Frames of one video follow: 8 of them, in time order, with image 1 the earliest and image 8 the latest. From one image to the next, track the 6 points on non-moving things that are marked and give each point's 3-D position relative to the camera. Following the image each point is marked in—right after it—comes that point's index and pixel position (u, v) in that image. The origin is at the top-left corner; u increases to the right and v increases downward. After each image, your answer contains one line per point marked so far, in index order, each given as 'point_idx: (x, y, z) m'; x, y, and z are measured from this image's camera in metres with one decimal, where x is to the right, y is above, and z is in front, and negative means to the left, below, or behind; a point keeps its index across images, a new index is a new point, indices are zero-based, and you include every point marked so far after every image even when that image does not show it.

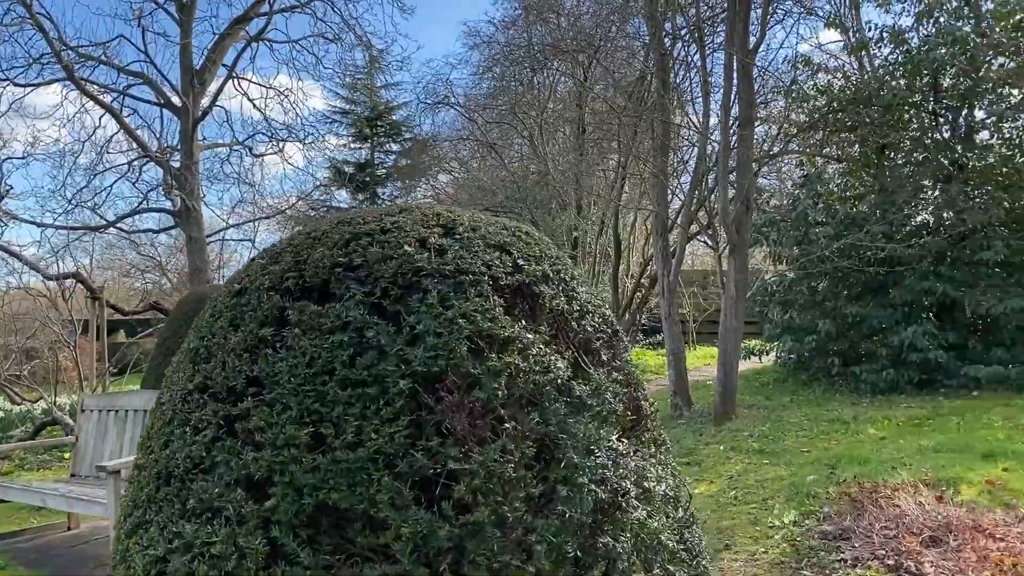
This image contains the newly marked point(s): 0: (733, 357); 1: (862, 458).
0: (+2.0, -0.6, +7.8) m
1: (+2.3, -1.1, +5.8) m
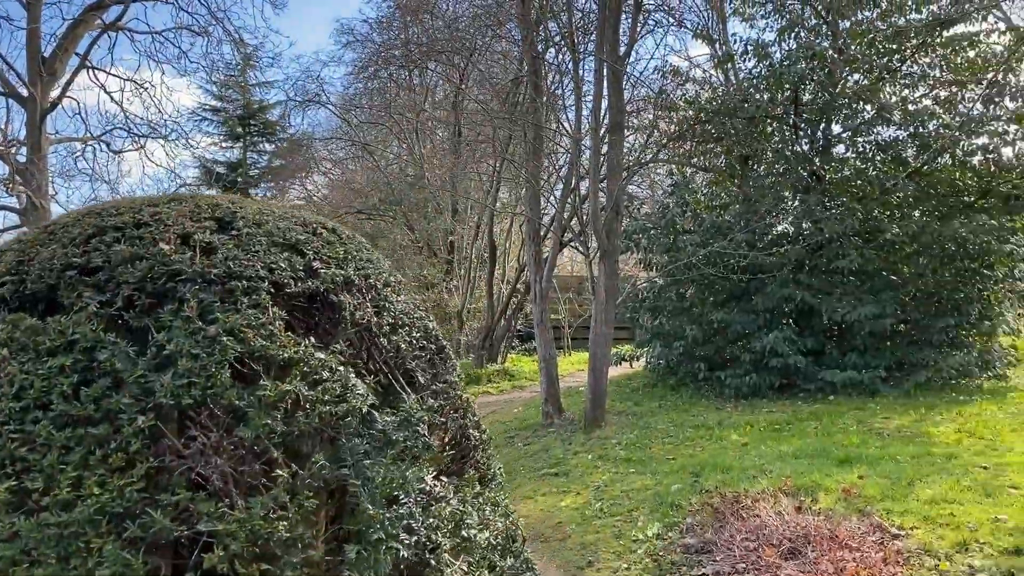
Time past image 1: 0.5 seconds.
0: (+0.8, -0.7, +7.8) m
1: (+1.4, -1.2, +5.8) m
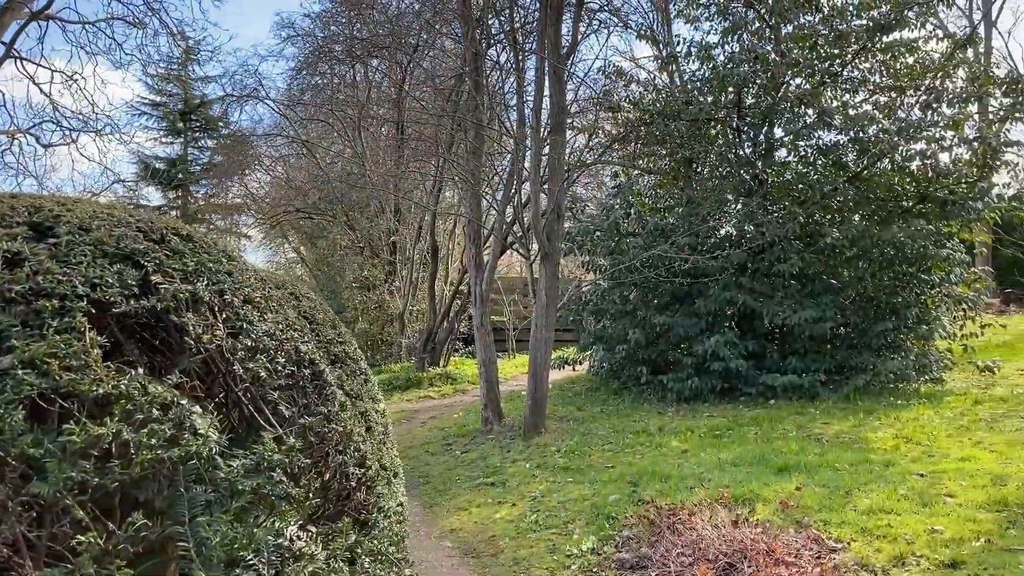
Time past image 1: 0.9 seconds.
0: (+0.3, -0.7, +7.6) m
1: (+1.0, -1.2, +5.6) m
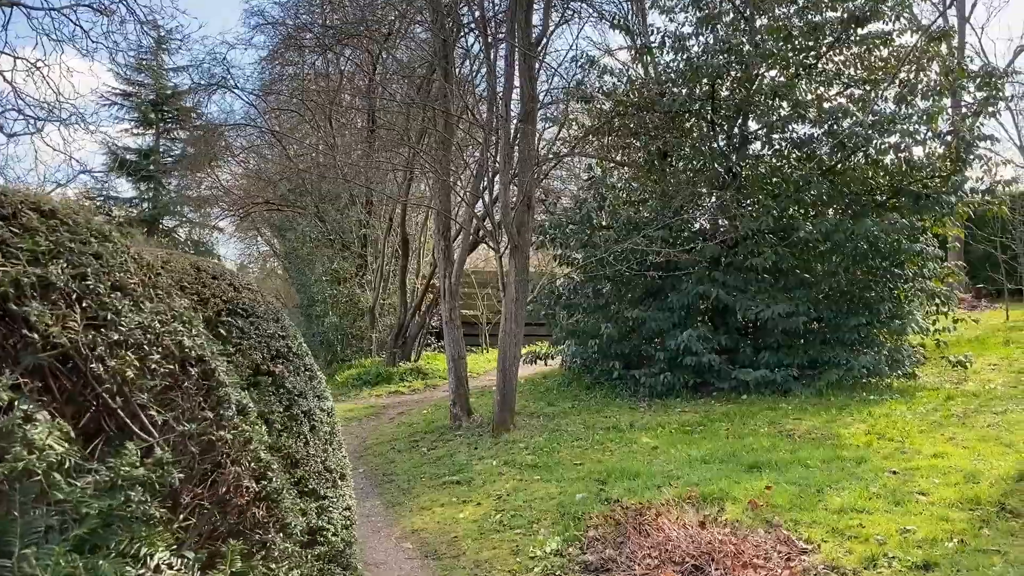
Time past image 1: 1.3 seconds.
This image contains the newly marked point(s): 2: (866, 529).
0: (0.0, -0.7, +7.5) m
1: (+0.8, -1.2, +5.5) m
2: (+1.7, -1.1, +4.1) m
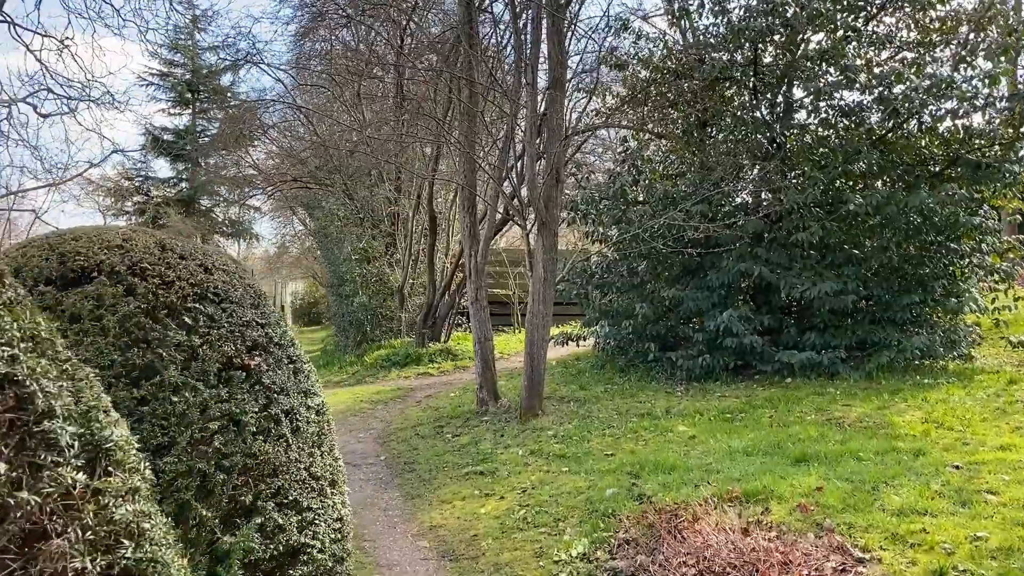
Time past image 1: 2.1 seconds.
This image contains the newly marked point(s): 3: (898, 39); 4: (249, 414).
0: (+0.2, -0.5, +7.1) m
1: (+0.9, -1.0, +5.1) m
2: (+1.7, -1.0, +3.7) m
3: (+3.9, +2.6, +8.9) m
4: (-0.7, -0.3, +2.3) m
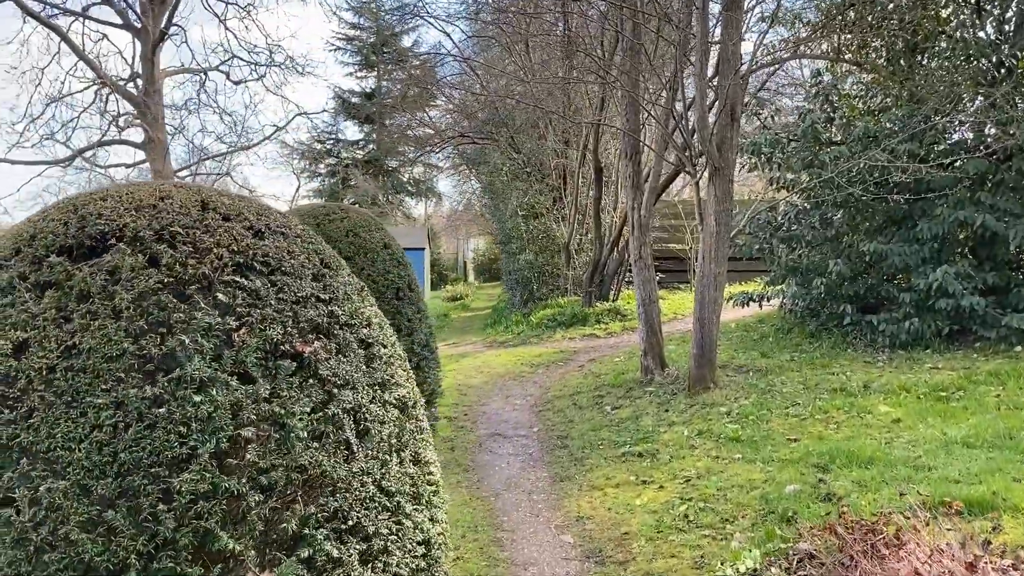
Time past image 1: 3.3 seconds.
0: (+1.4, -0.2, +6.3) m
1: (+1.7, -0.8, +4.2) m
2: (+2.2, -0.9, +2.7) m
3: (+5.4, +3.0, +7.2) m
4: (-0.5, -0.3, +1.8) m
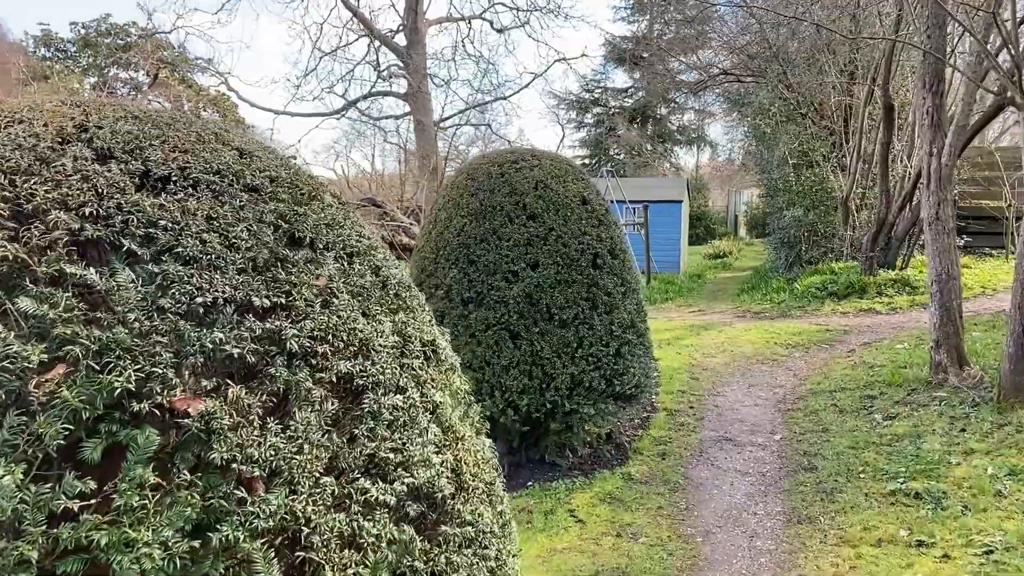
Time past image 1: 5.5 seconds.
0: (+2.8, 0.0, +4.6) m
1: (+2.4, -0.8, +2.6) m
2: (+2.4, -1.0, +0.9) m
3: (+6.9, +3.0, +4.0) m
4: (-0.4, -0.3, +0.9) m
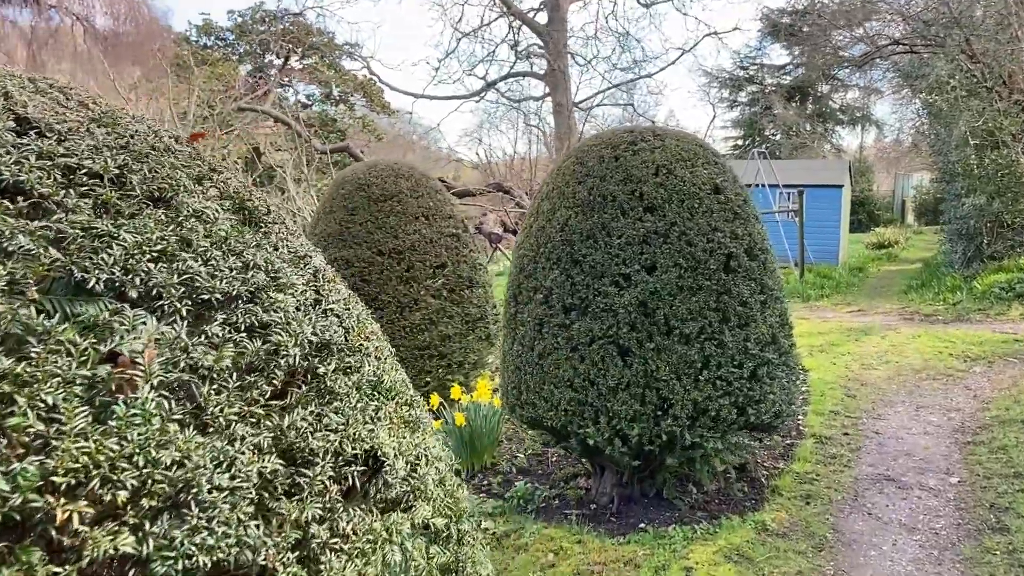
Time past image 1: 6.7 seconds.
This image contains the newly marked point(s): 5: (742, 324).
0: (+3.2, -0.1, +3.4) m
1: (+2.5, -0.9, +1.6) m
2: (+2.2, -1.1, -0.1) m
3: (+7.3, +2.8, +2.2) m
4: (-0.5, -0.3, +0.4) m
5: (+0.9, -0.1, +3.3) m
